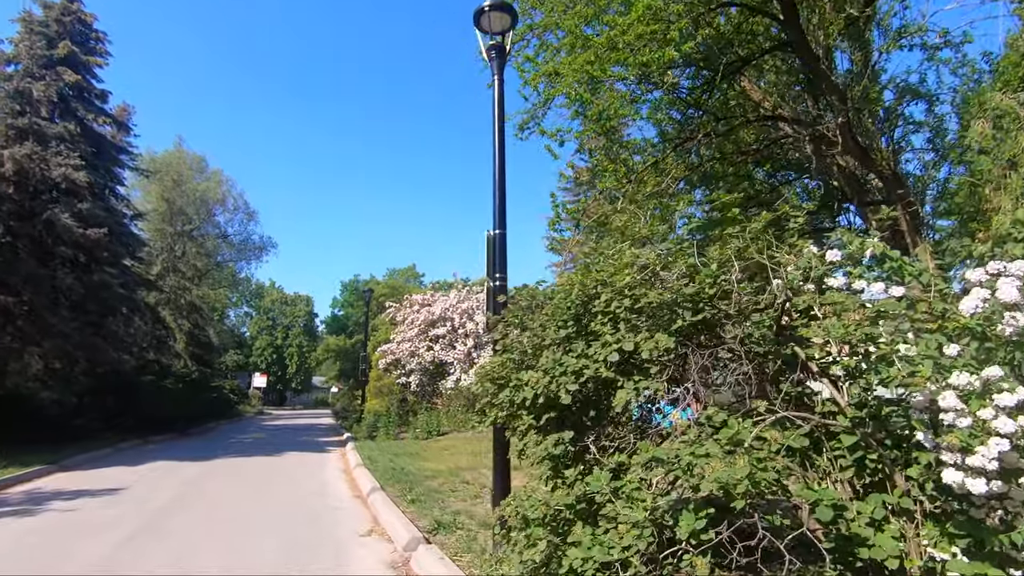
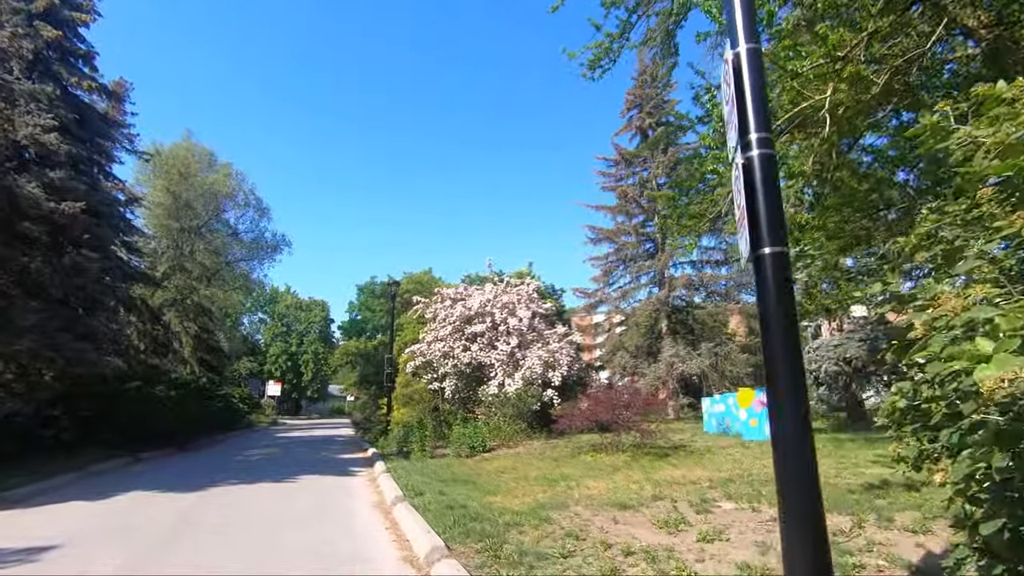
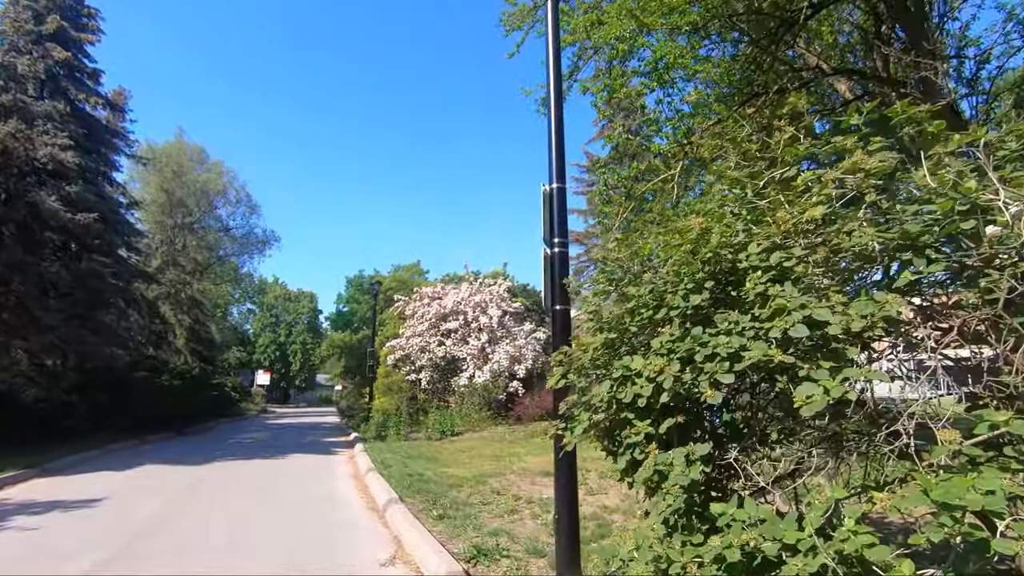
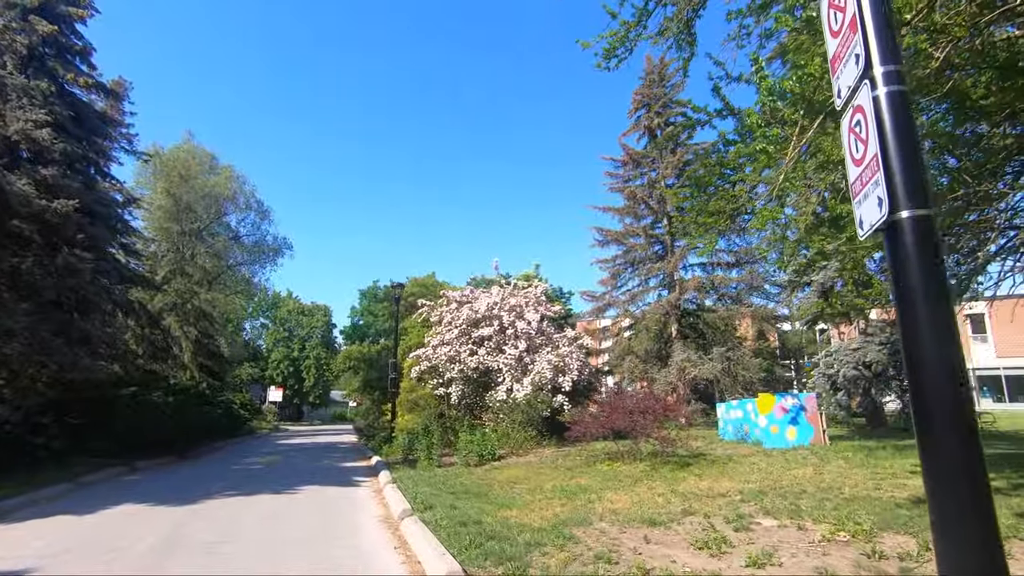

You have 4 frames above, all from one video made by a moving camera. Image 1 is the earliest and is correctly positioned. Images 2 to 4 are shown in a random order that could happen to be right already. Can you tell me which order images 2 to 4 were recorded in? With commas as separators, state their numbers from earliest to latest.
3, 2, 4
